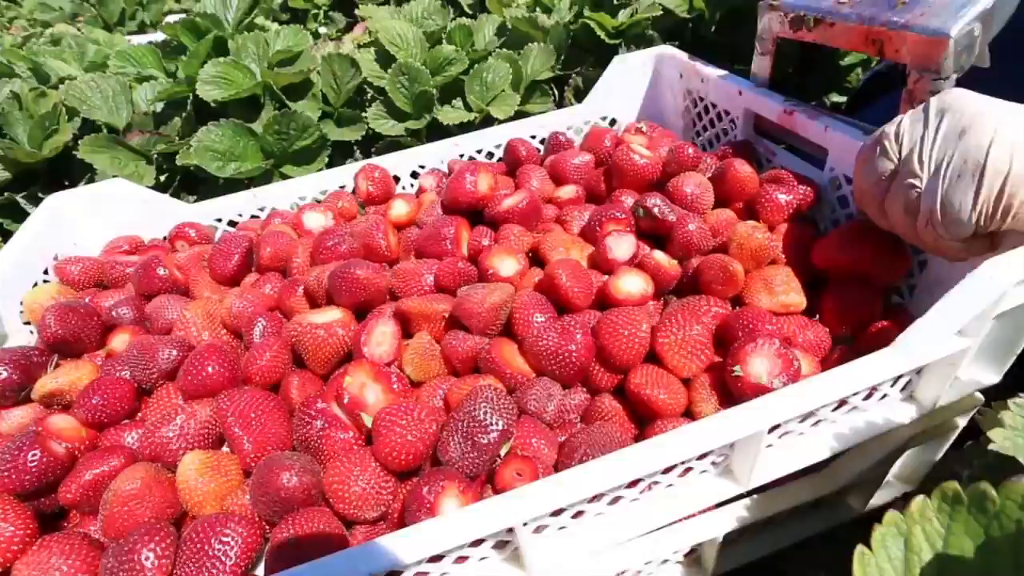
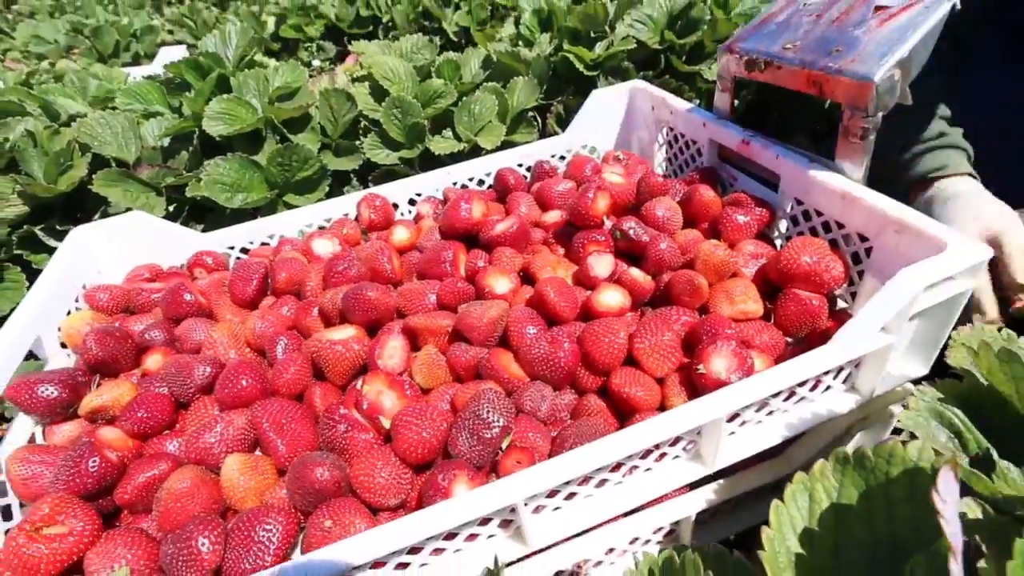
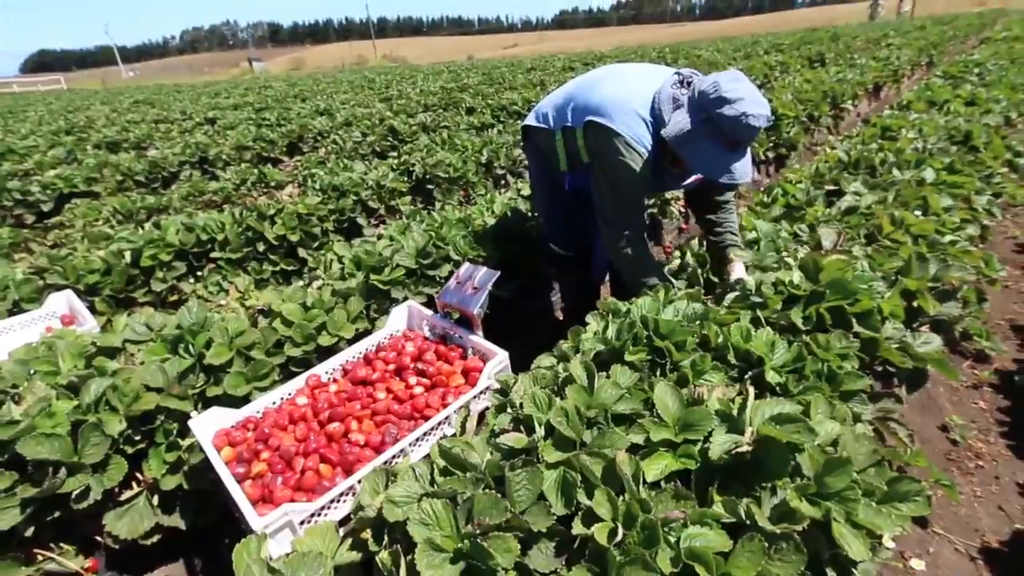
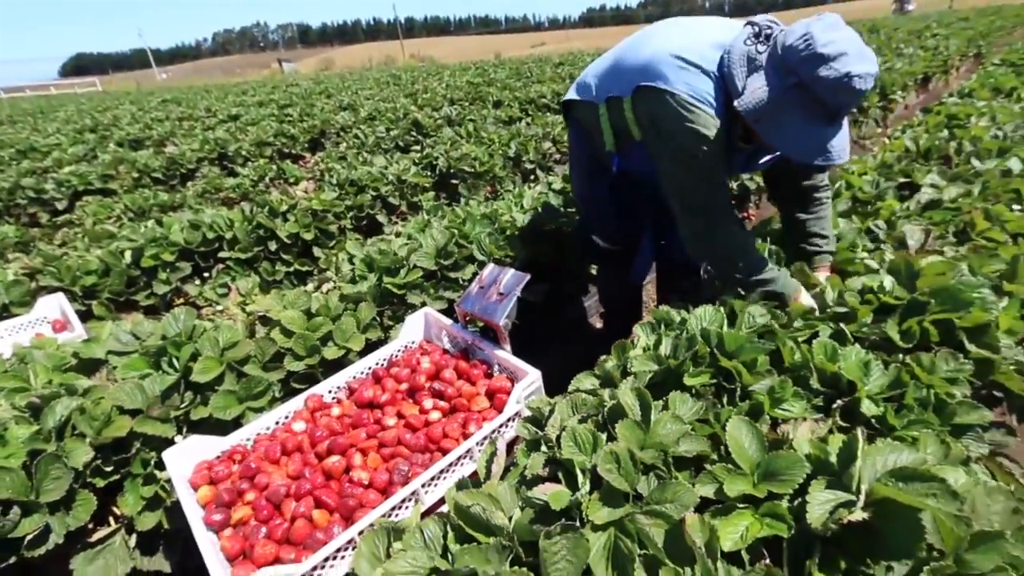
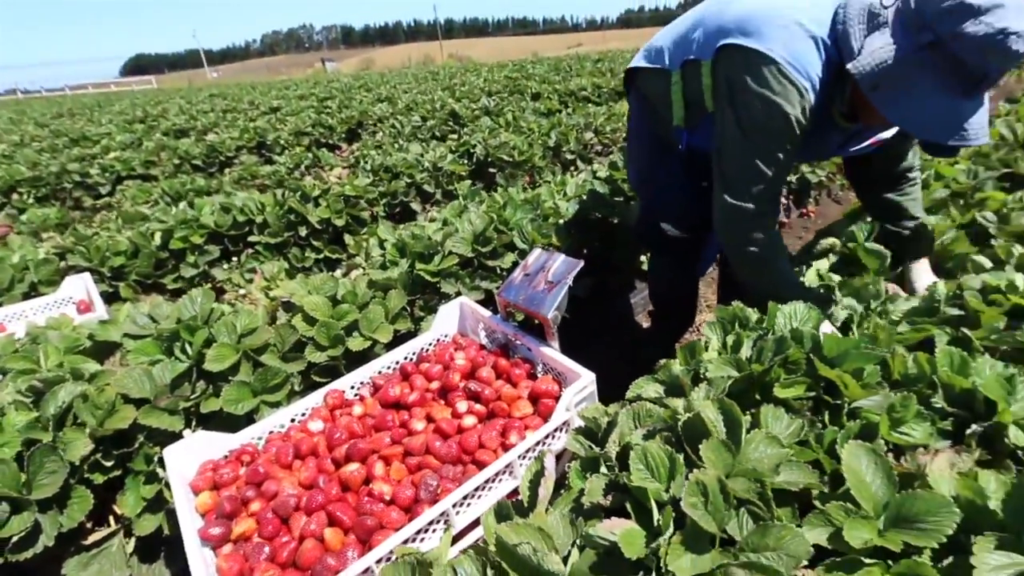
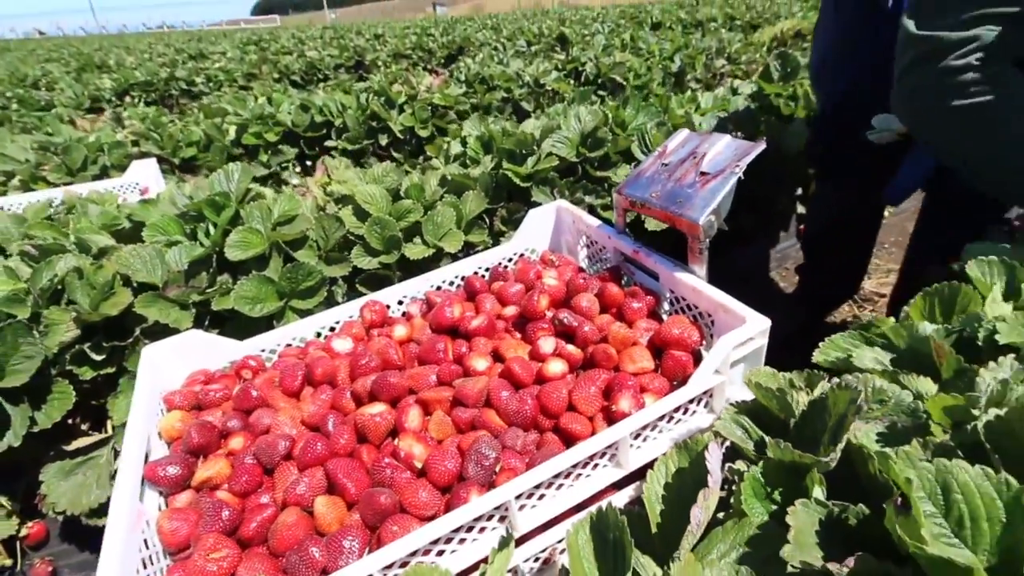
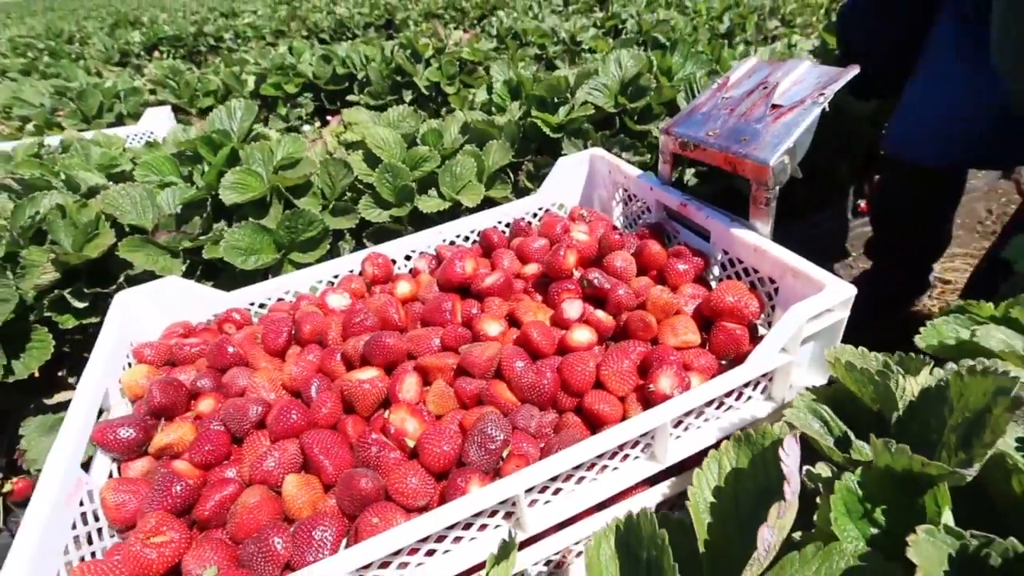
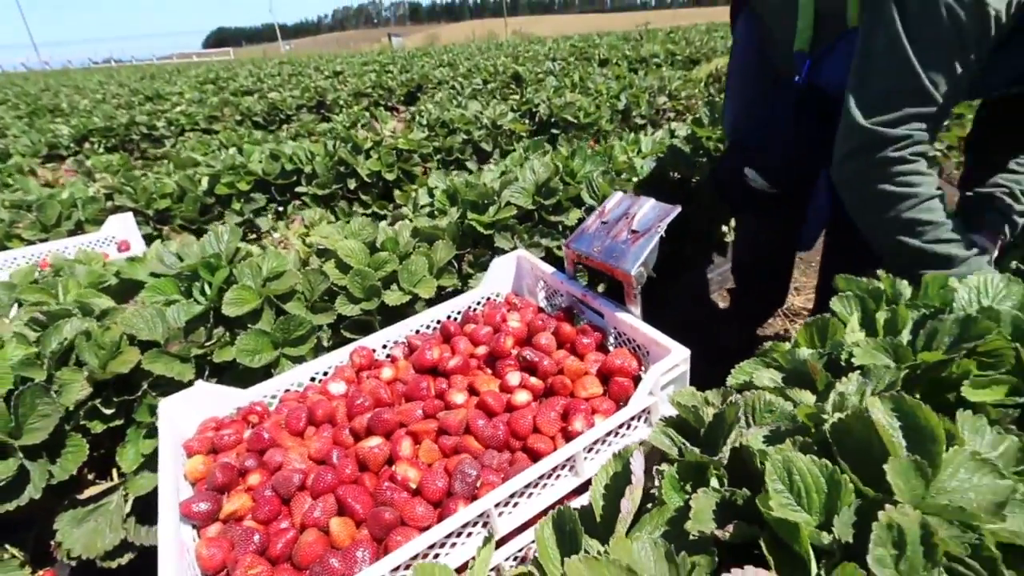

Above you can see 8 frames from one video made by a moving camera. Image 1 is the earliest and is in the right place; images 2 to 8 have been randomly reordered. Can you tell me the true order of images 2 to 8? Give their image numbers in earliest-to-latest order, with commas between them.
2, 7, 6, 8, 5, 4, 3
